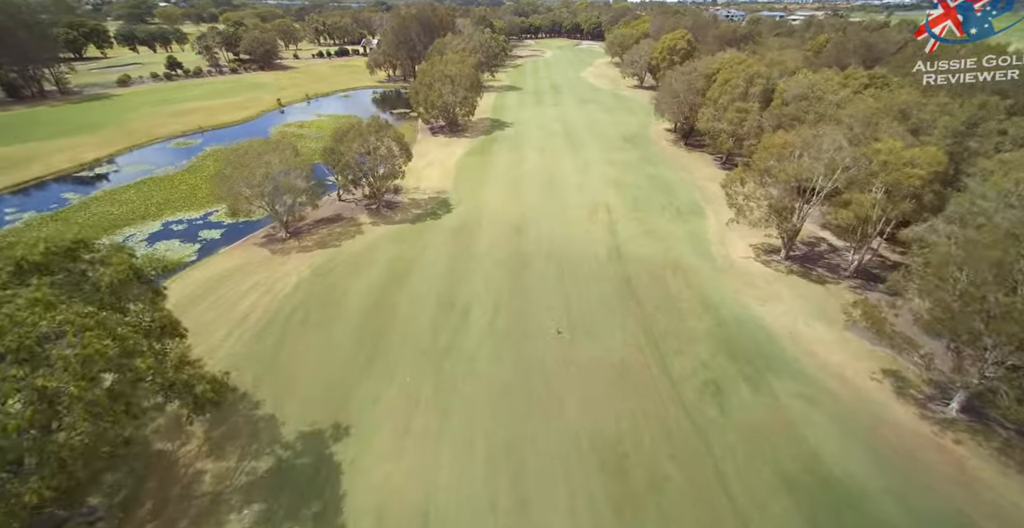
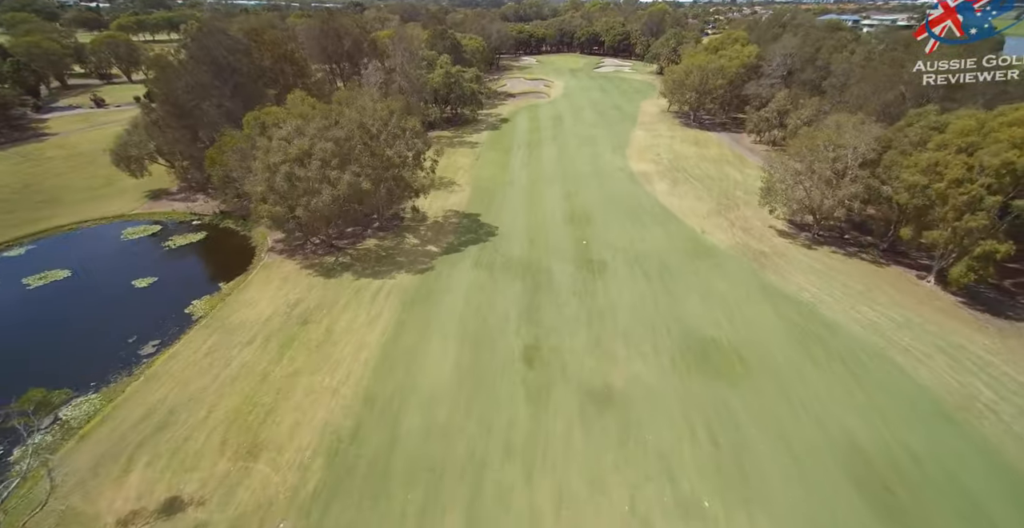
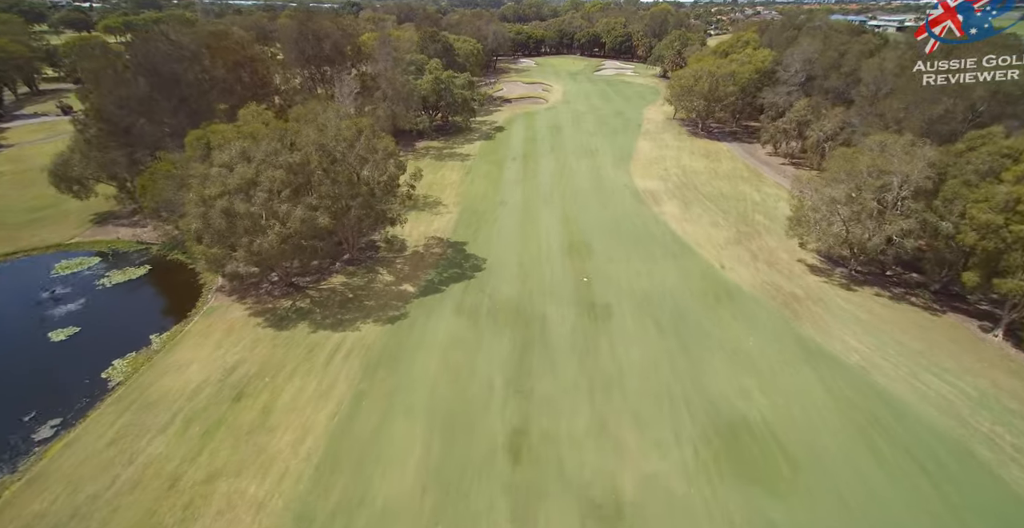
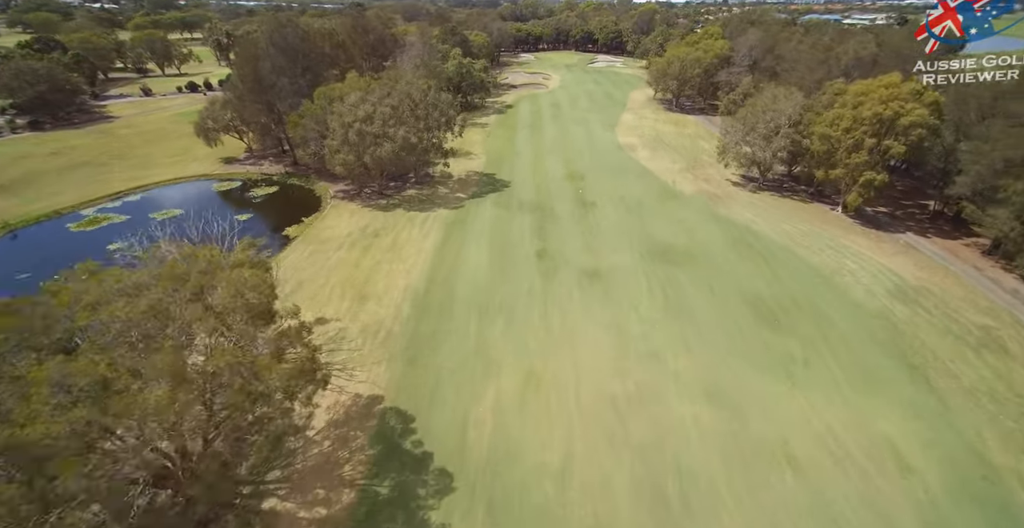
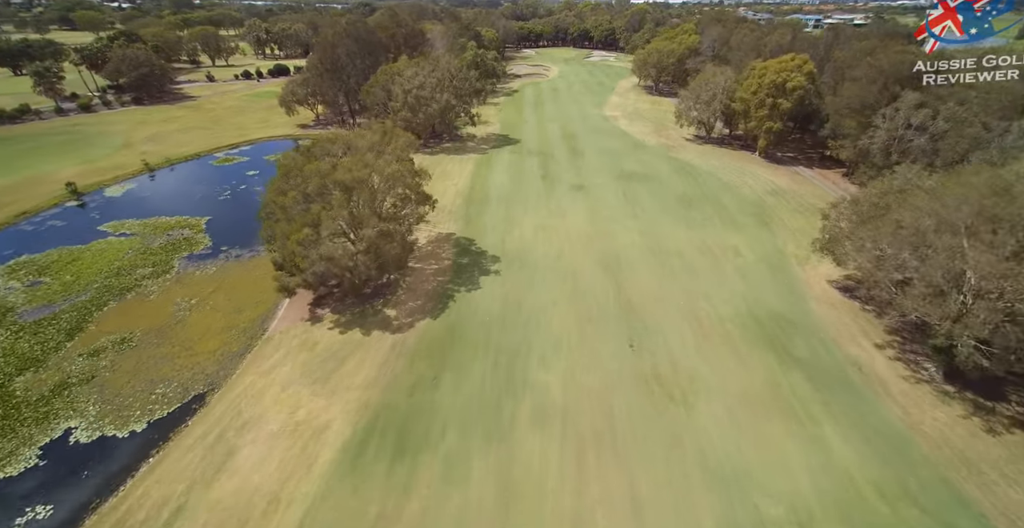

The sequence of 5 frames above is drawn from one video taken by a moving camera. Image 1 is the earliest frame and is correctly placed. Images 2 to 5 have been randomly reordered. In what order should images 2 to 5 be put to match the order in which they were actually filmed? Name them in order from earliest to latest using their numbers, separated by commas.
5, 4, 2, 3
